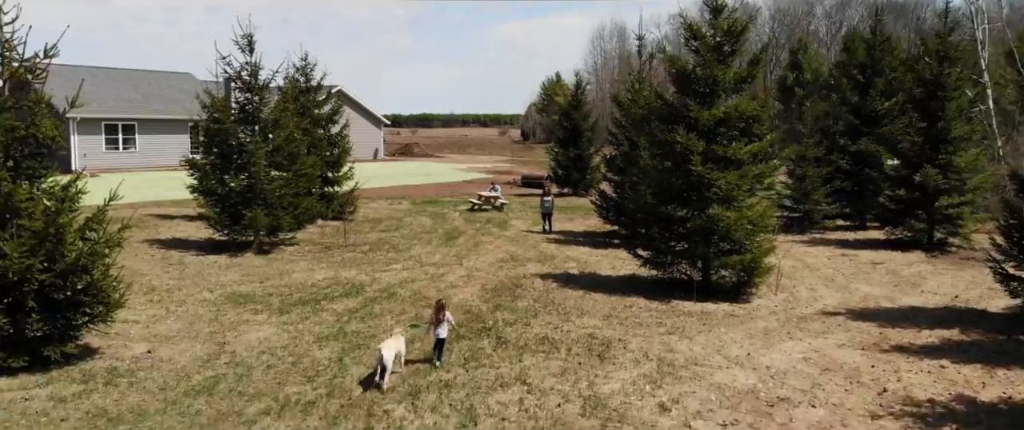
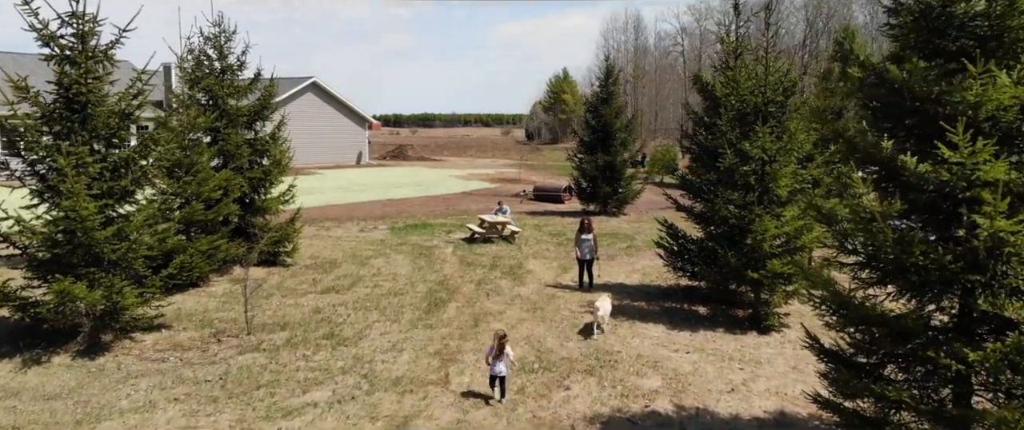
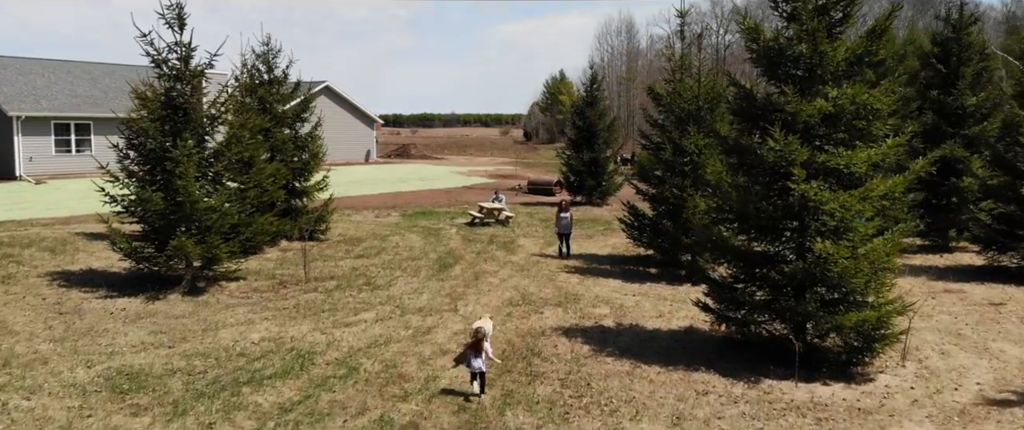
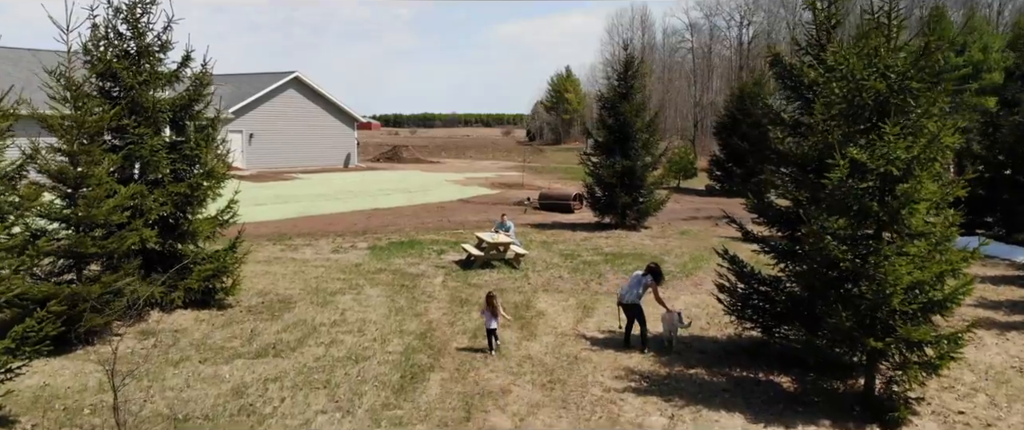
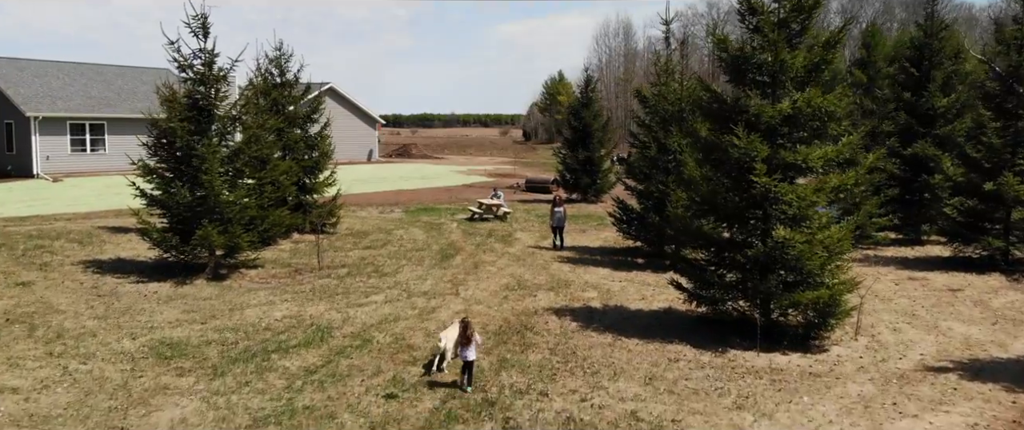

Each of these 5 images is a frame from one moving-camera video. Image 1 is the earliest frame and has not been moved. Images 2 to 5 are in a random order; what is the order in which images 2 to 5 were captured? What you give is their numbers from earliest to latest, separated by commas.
5, 3, 2, 4
